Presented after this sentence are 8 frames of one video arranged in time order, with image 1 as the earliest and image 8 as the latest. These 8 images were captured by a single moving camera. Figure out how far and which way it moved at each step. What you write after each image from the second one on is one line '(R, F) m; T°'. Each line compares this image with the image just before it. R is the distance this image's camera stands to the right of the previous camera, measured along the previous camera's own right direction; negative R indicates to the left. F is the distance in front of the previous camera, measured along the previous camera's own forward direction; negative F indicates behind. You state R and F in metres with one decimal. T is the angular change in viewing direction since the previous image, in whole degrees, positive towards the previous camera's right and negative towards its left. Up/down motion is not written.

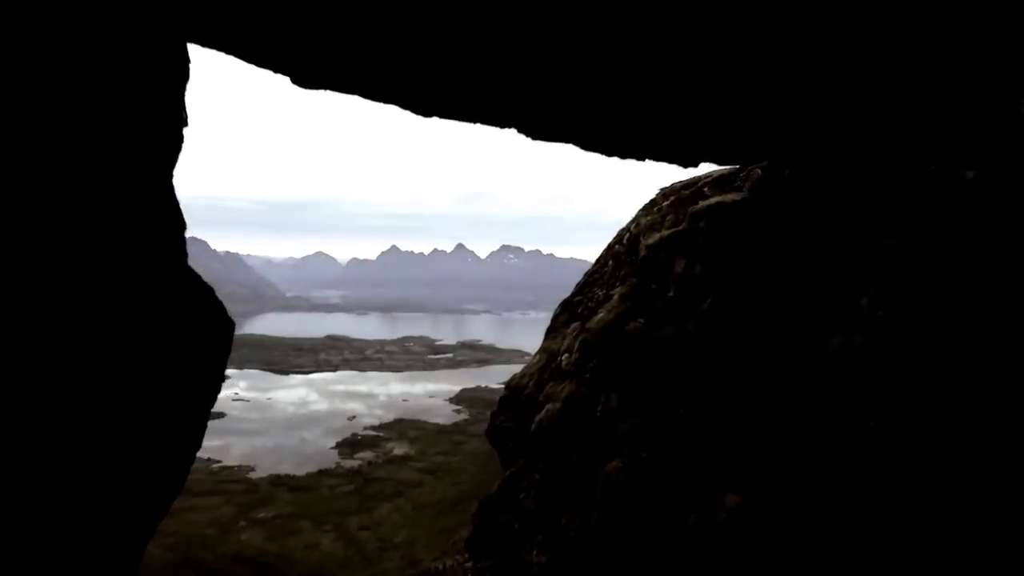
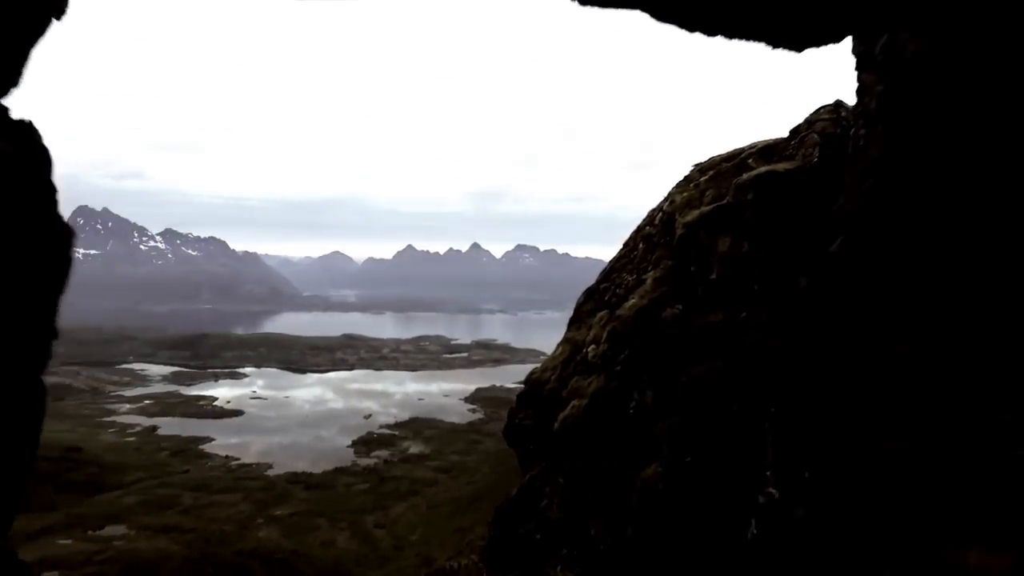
(-0.1, +0.8) m; -2°
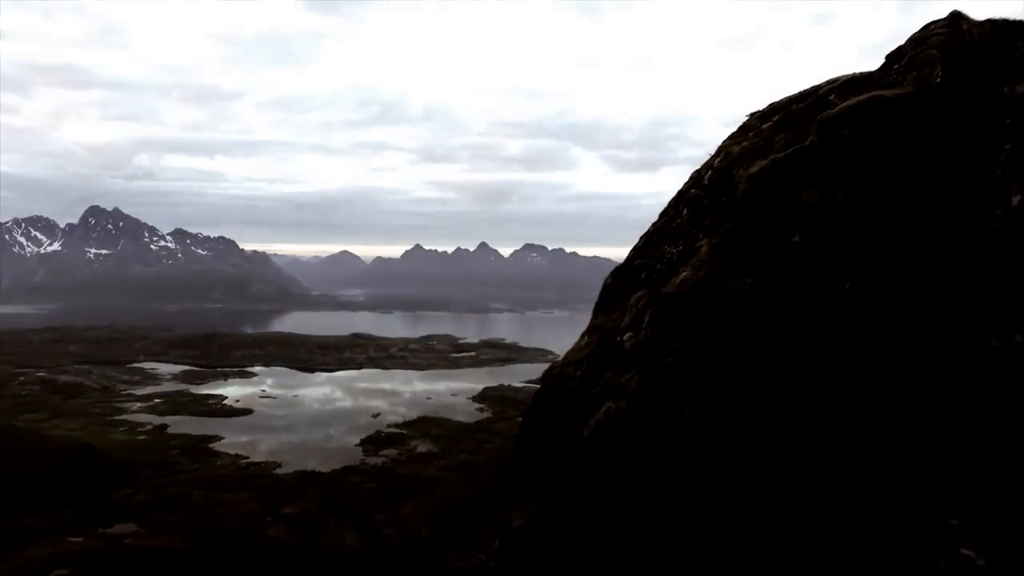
(-0.1, +1.6) m; -1°
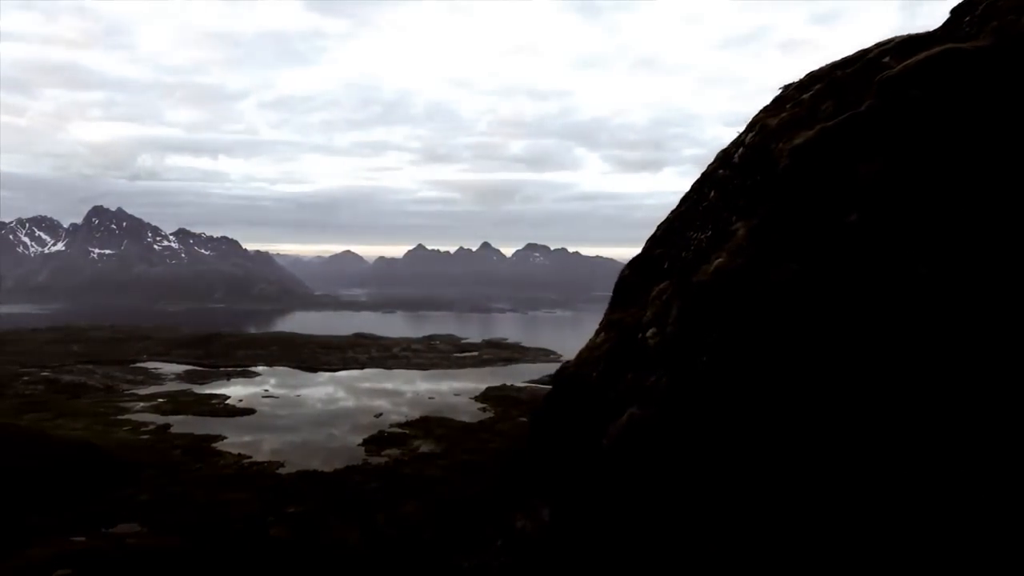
(-0.1, +0.8) m; 0°
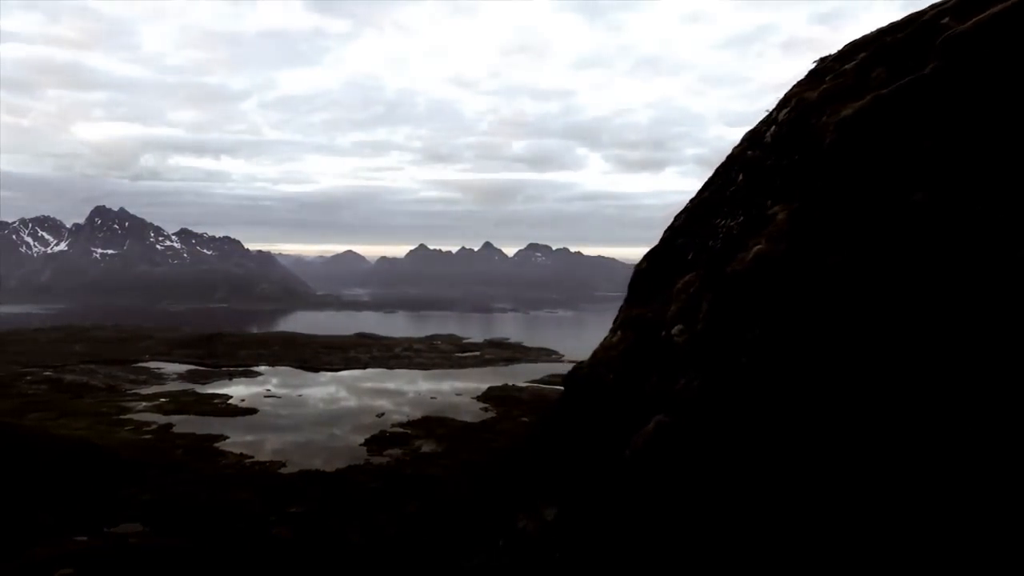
(-0.1, +0.5) m; 0°
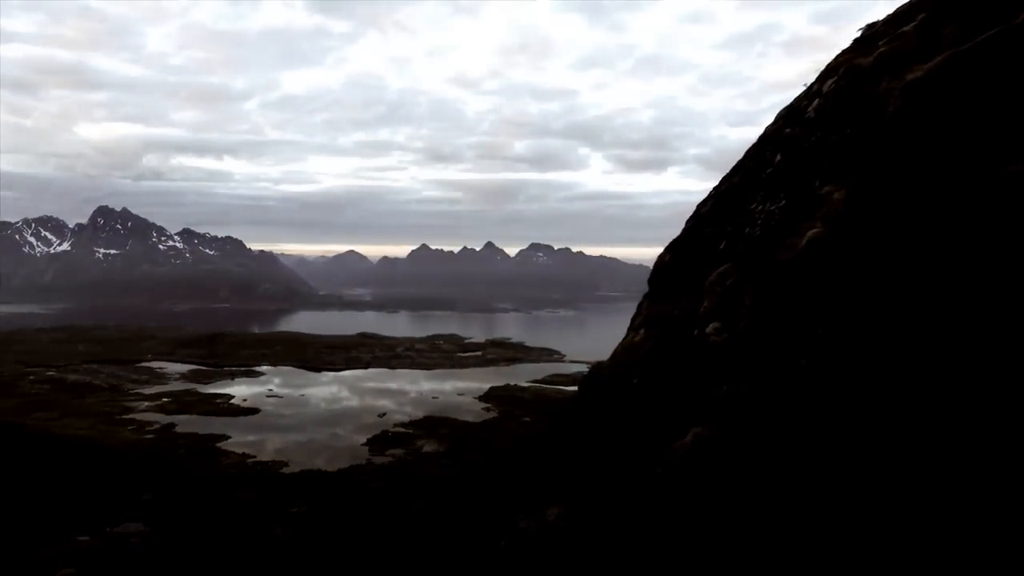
(+0.1, +0.6) m; 0°
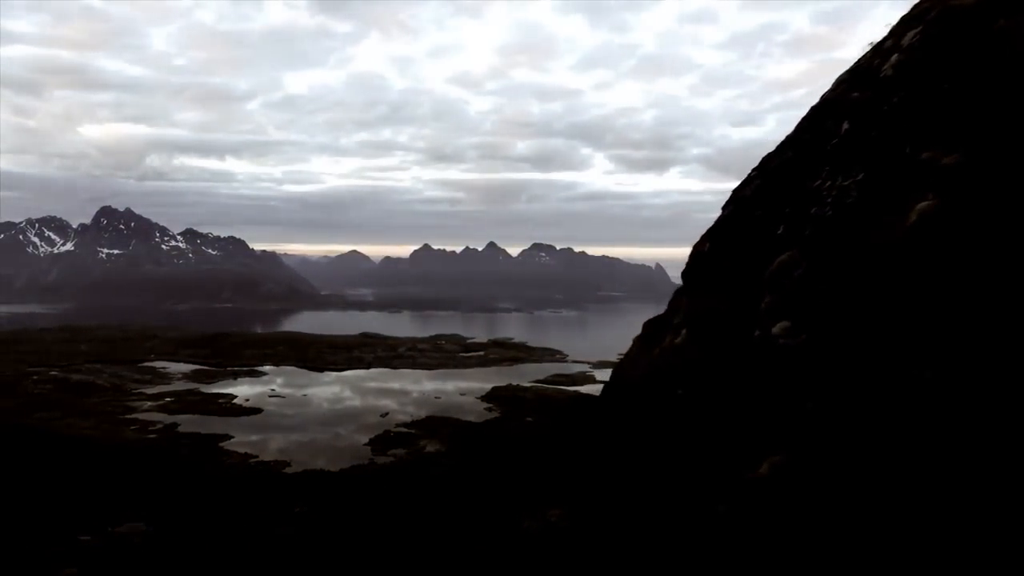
(-0.3, +0.7) m; 0°
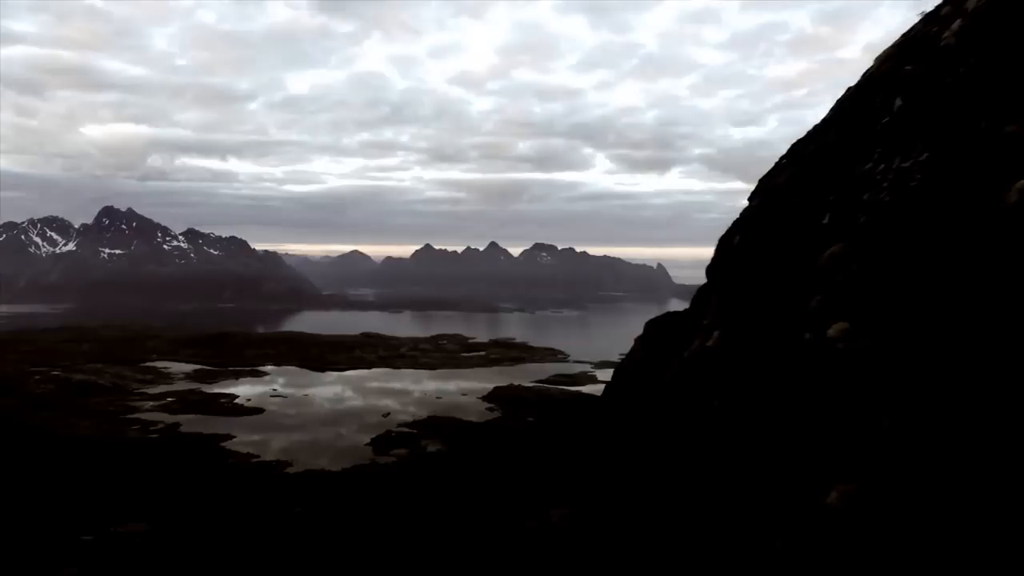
(0.0, +0.7) m; 0°
